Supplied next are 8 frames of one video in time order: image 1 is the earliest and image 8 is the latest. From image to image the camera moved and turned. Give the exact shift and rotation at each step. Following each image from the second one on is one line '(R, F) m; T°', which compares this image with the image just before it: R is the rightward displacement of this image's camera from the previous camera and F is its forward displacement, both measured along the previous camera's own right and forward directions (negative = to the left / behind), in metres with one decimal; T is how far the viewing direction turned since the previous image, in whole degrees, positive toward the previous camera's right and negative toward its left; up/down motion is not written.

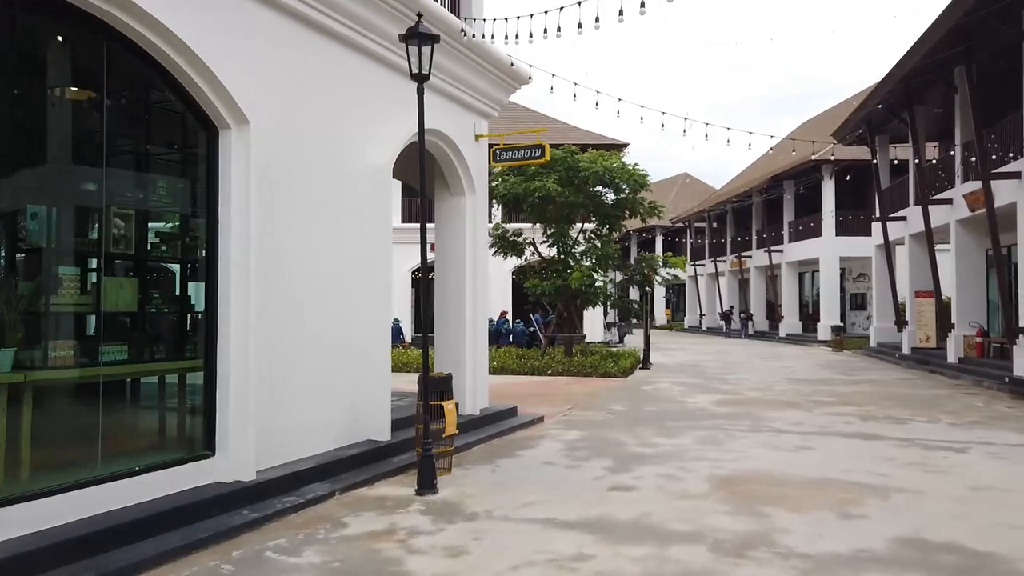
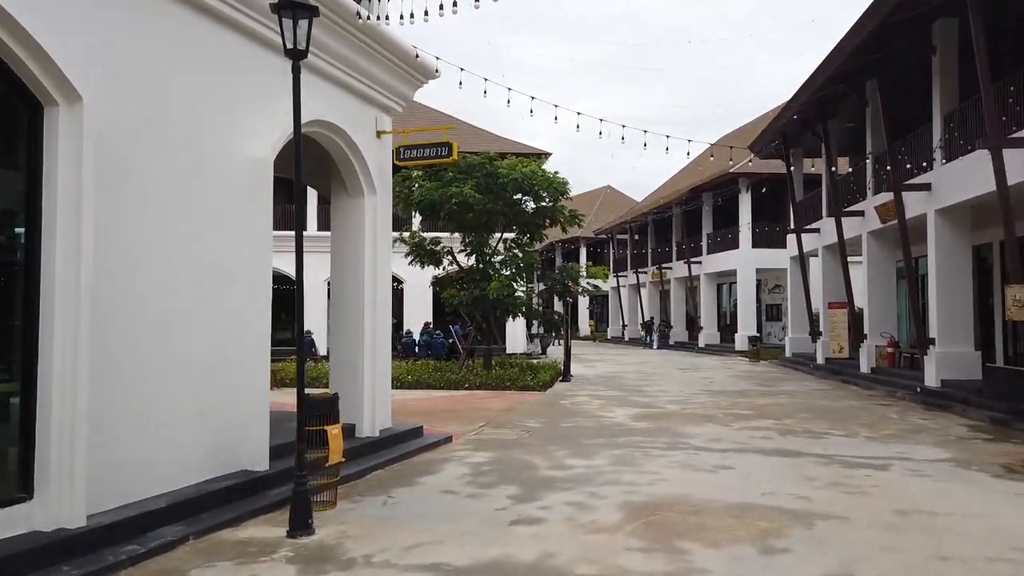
(+0.2, +0.6) m; +6°
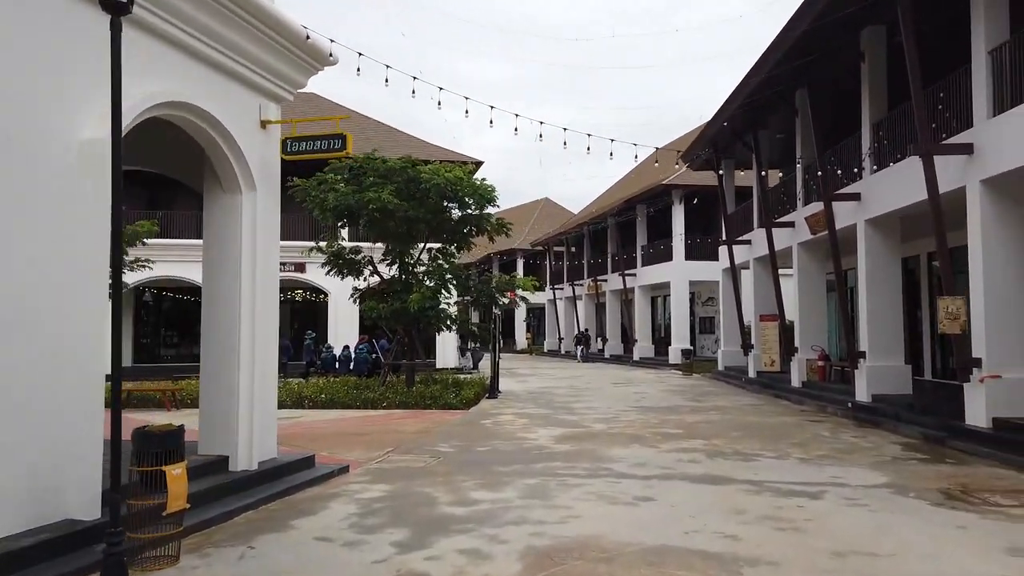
(+0.4, +0.8) m; +5°
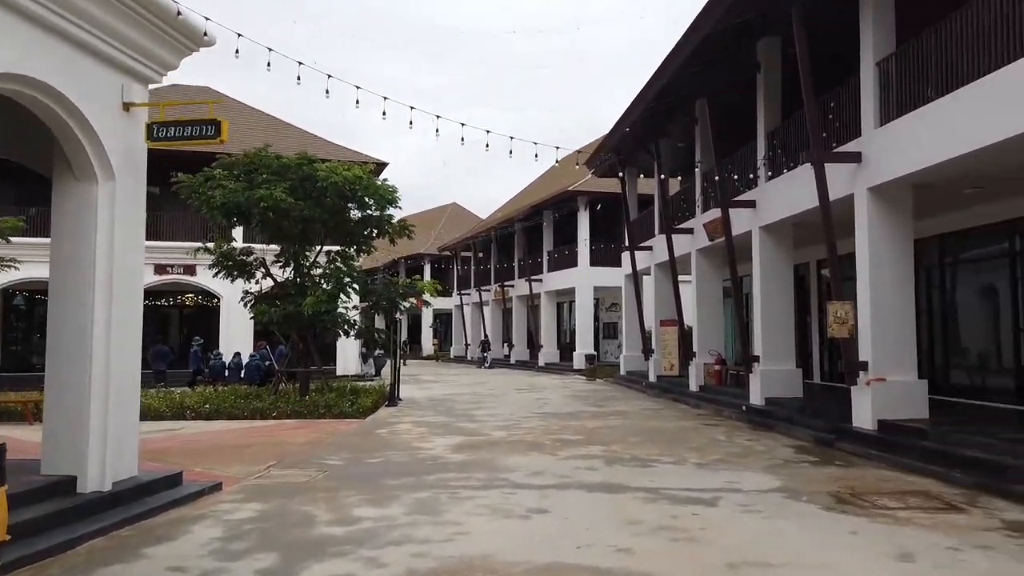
(+0.2, +0.4) m; +7°
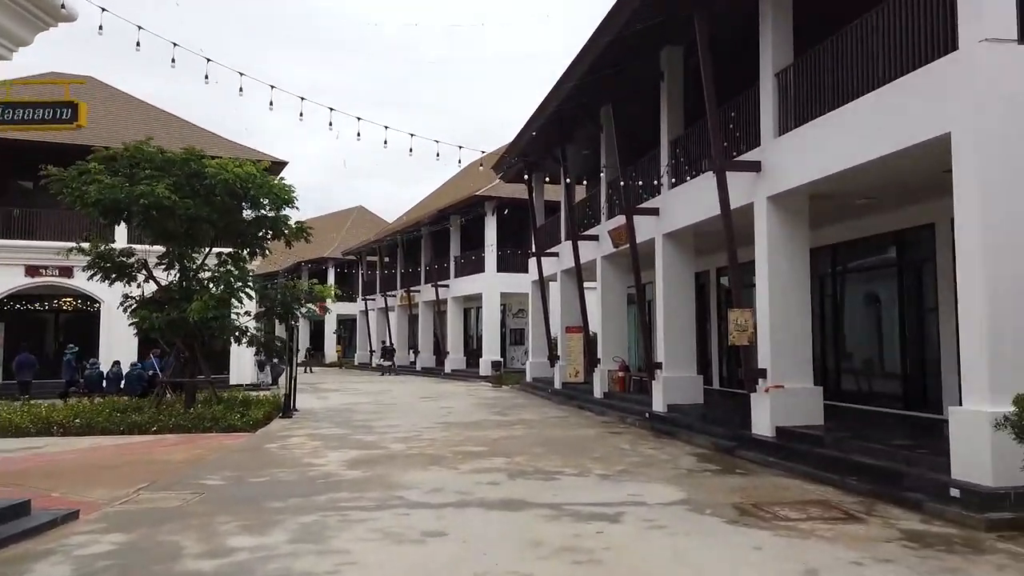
(+0.1, +0.4) m; +7°
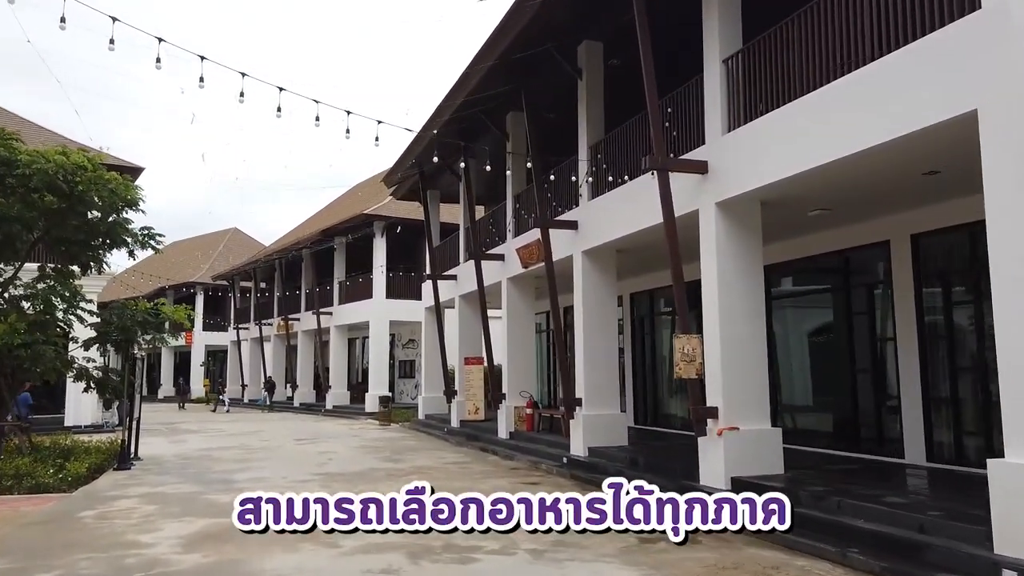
(-0.1, +1.9) m; +9°
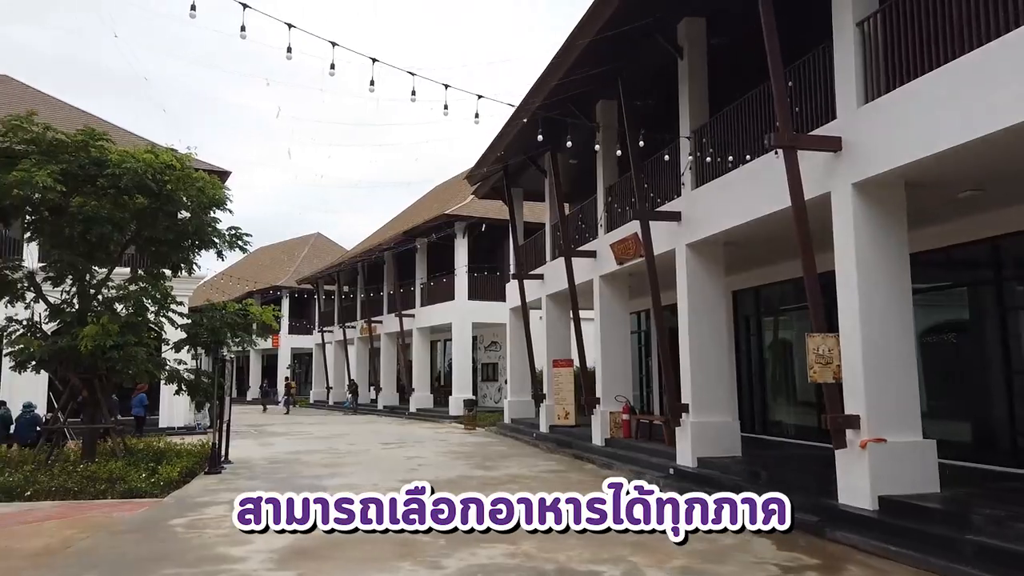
(-0.3, +0.7) m; -6°
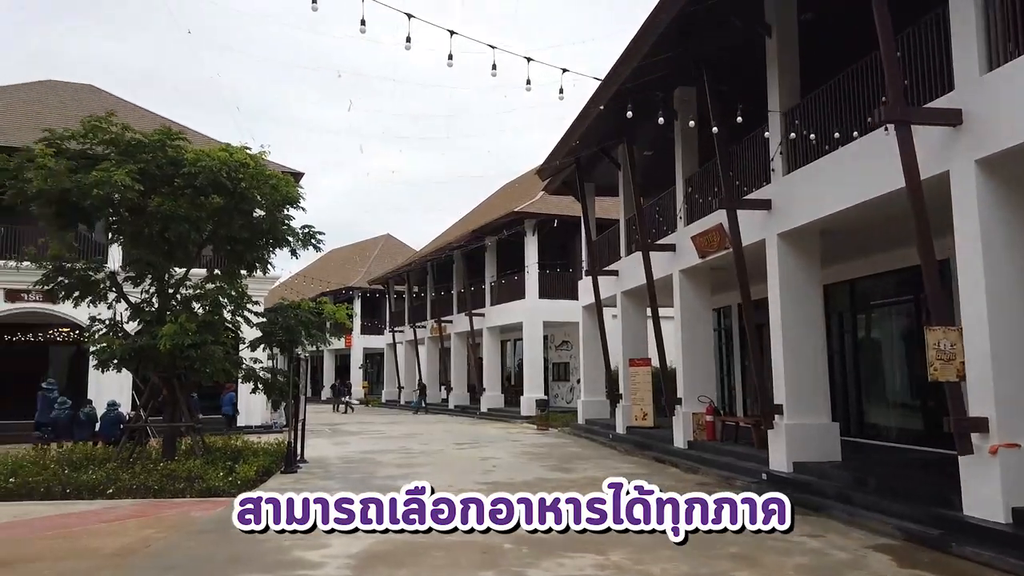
(-0.2, +0.4) m; -5°
